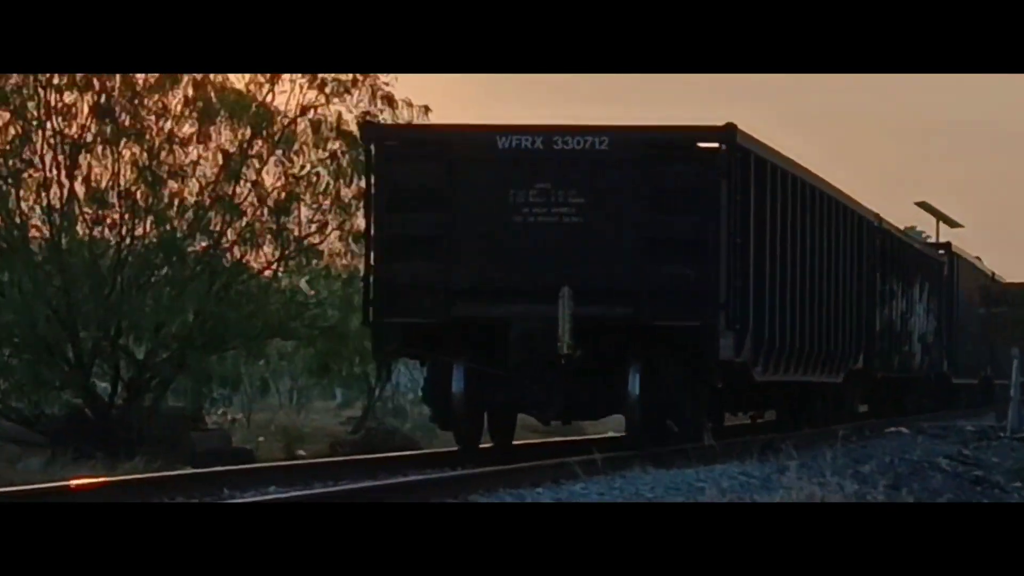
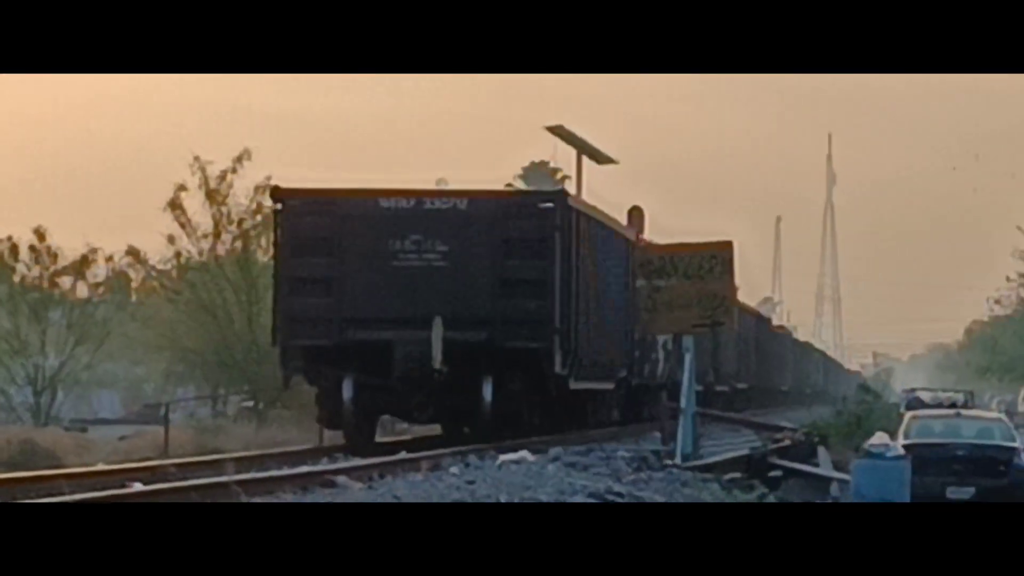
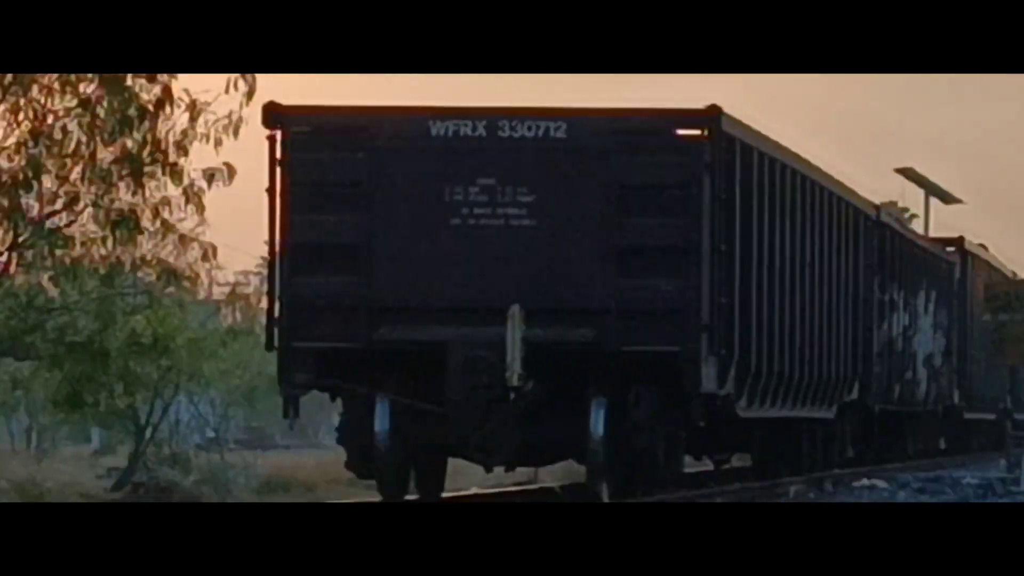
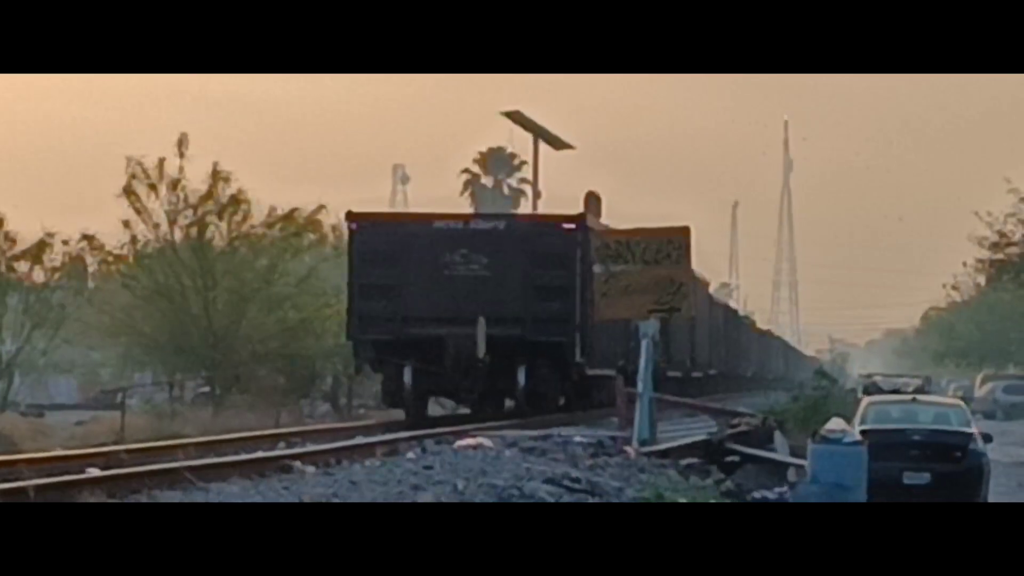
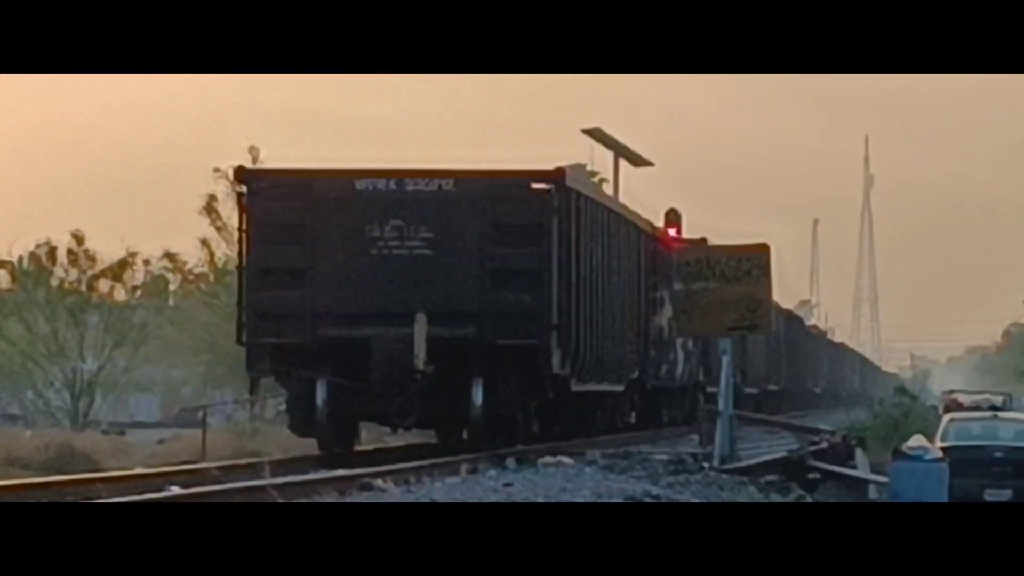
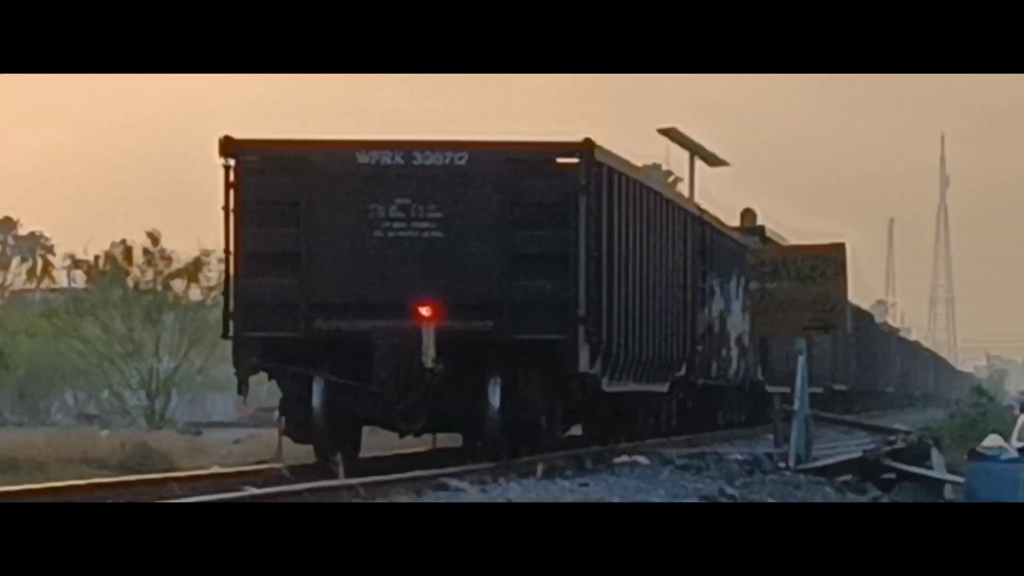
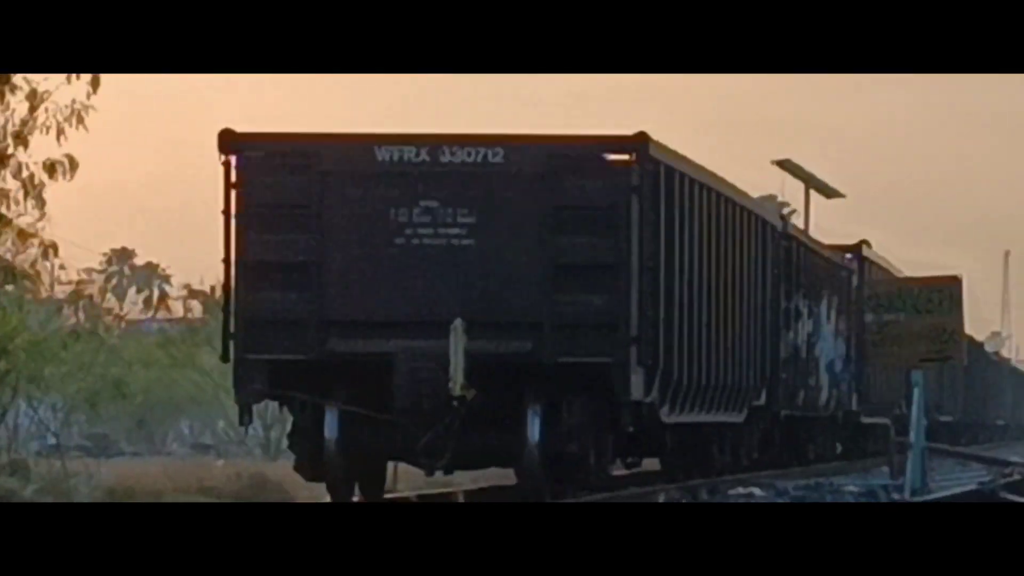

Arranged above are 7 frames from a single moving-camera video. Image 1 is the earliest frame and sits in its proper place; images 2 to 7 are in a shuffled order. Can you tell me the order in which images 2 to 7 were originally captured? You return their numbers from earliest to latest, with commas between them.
3, 7, 6, 5, 2, 4
